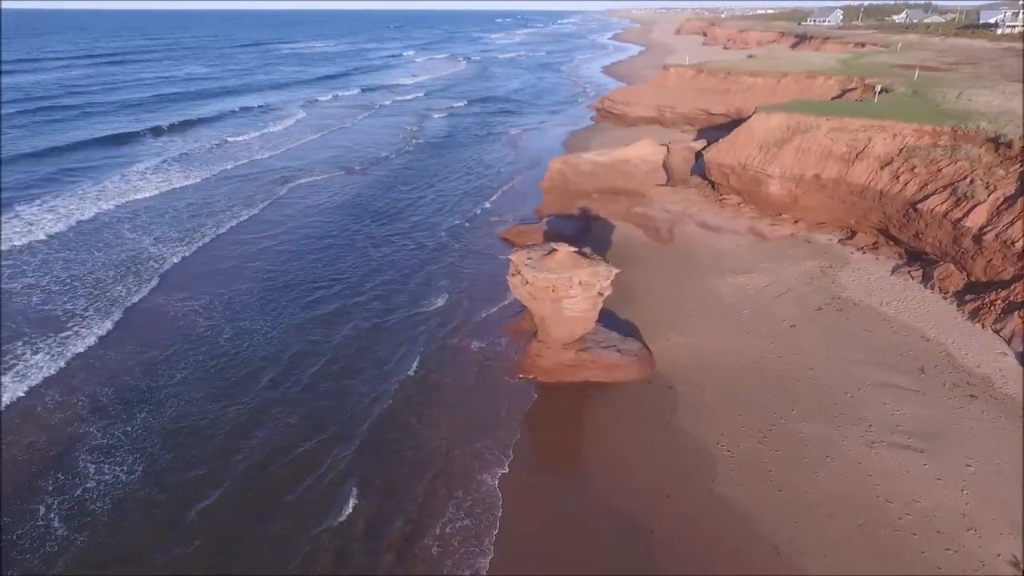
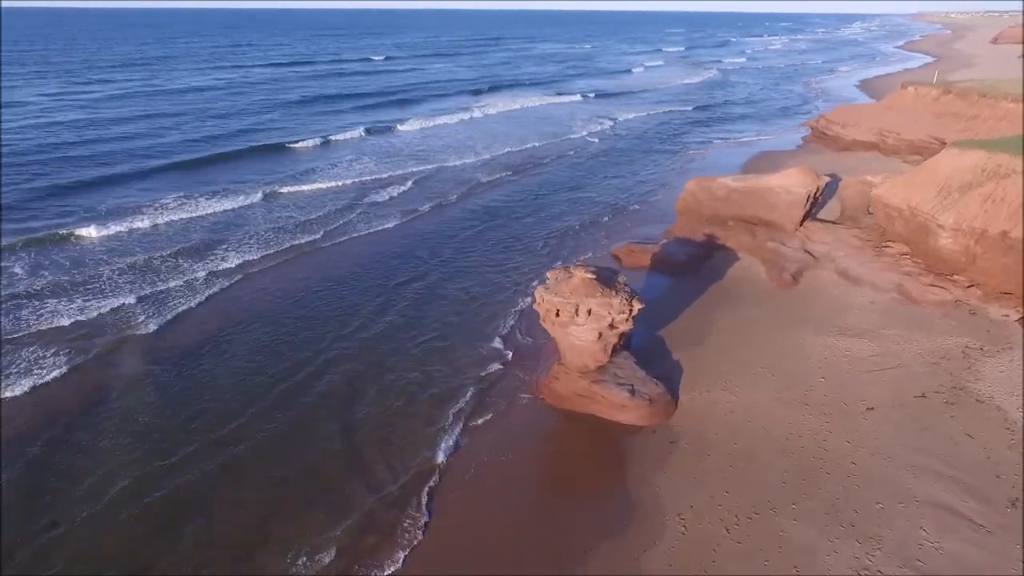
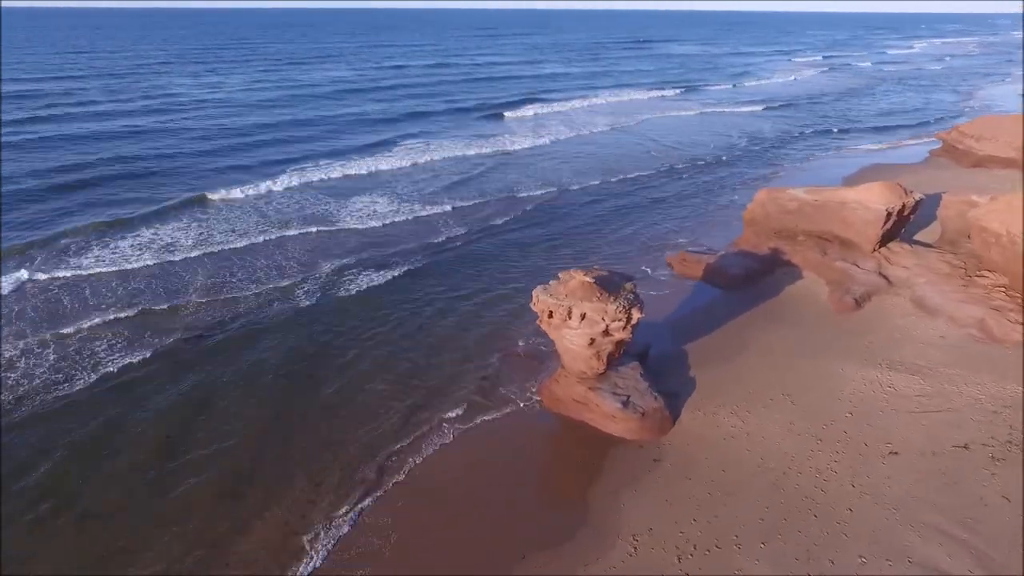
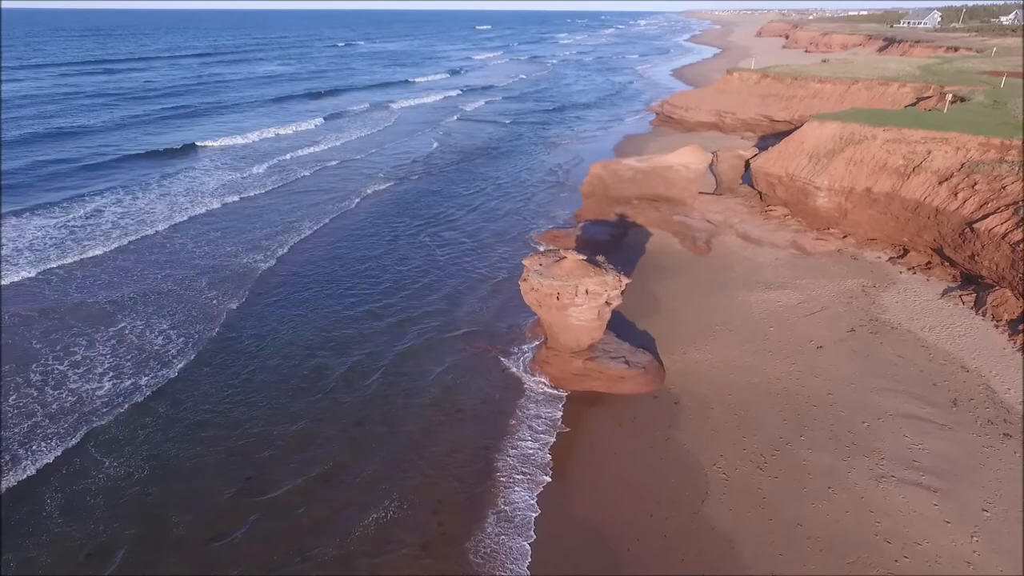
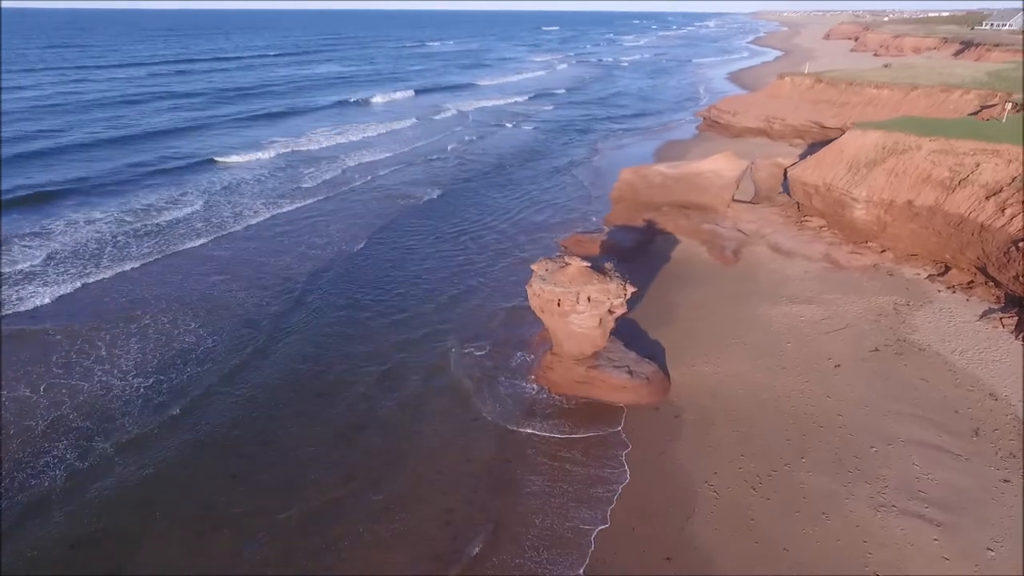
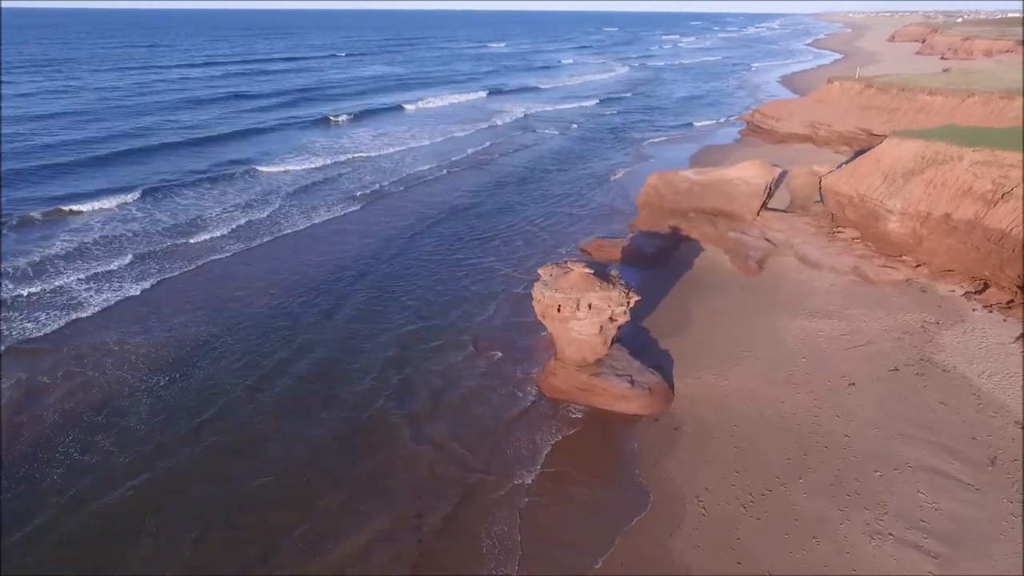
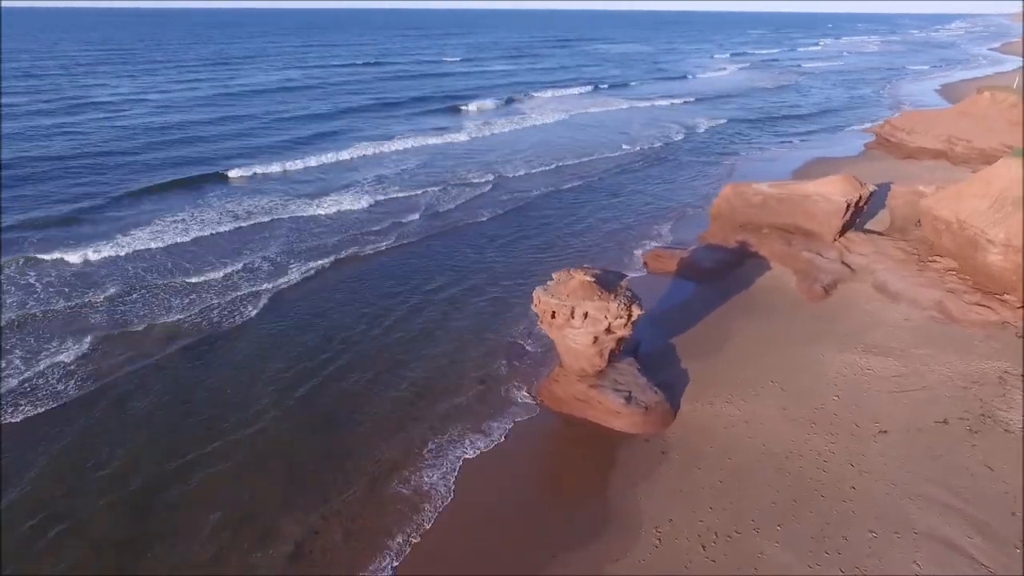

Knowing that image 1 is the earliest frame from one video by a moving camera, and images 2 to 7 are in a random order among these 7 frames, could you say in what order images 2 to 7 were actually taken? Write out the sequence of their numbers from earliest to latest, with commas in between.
4, 5, 6, 2, 7, 3
